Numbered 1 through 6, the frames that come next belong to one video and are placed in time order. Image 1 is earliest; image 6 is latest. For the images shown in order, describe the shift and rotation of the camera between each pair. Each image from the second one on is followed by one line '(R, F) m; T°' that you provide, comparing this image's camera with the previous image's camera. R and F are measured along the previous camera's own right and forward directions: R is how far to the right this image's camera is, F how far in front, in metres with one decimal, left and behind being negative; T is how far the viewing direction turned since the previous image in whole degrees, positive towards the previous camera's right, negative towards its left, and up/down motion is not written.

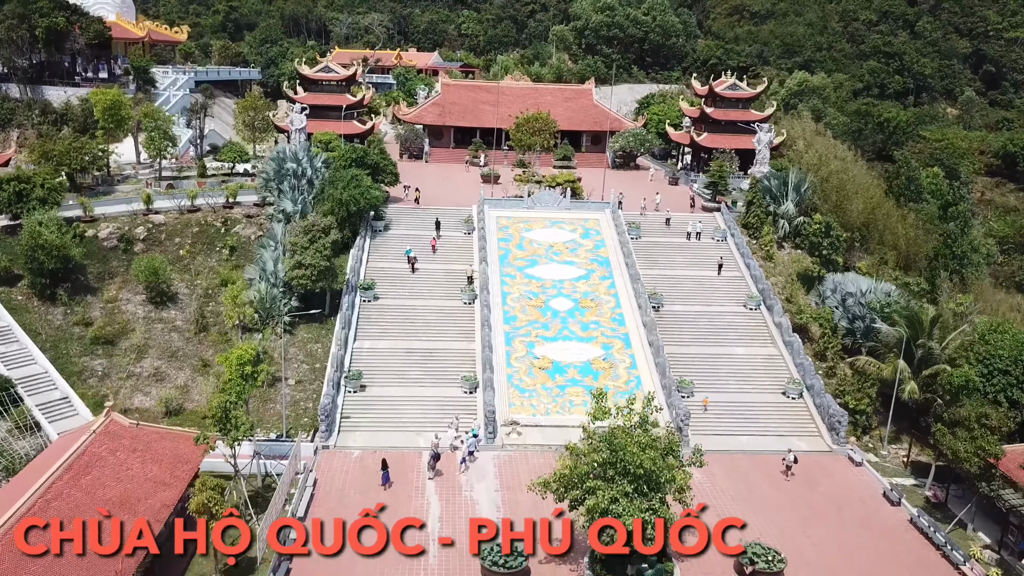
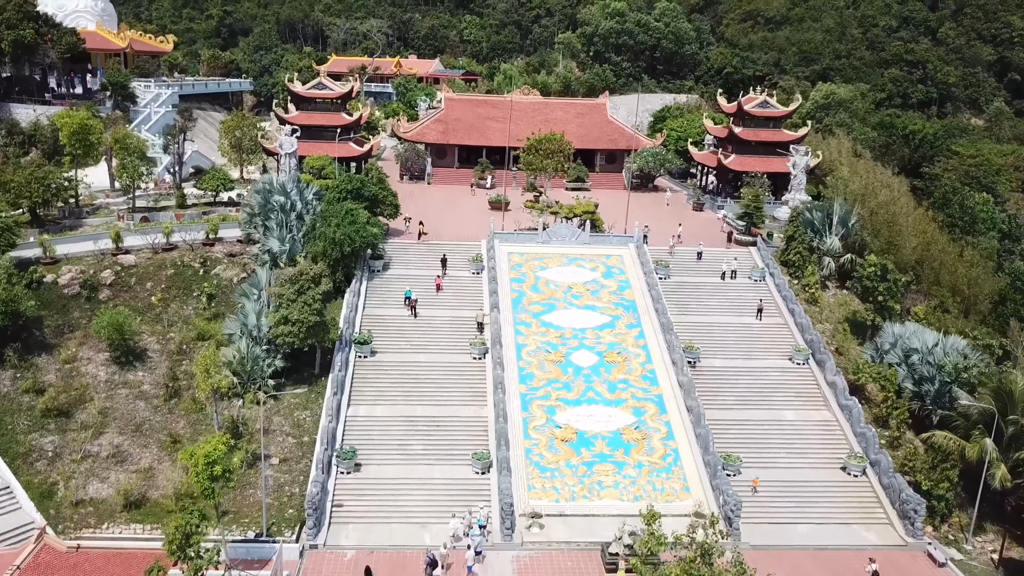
(-0.5, +3.5) m; 0°
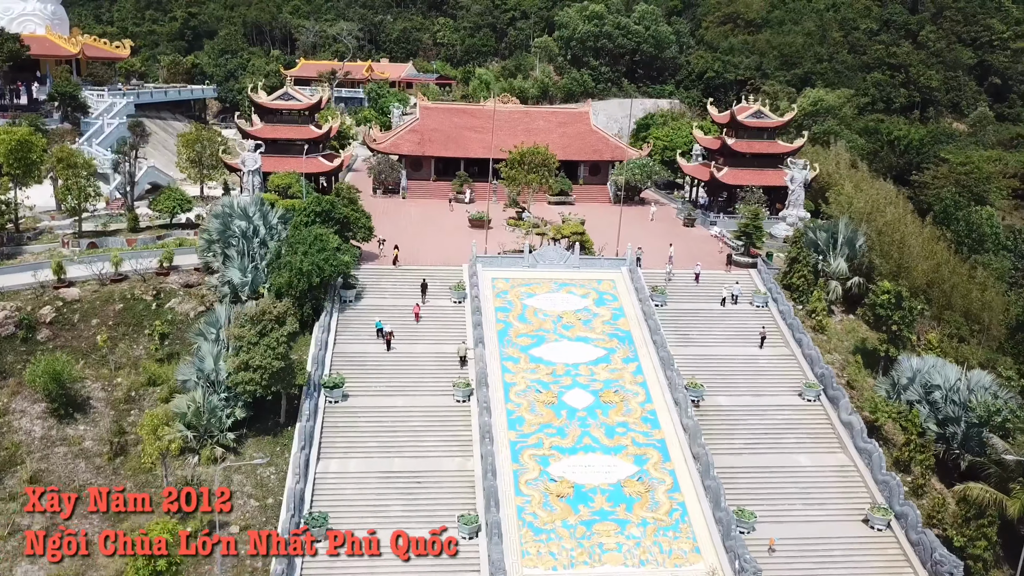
(-0.4, +2.3) m; +2°
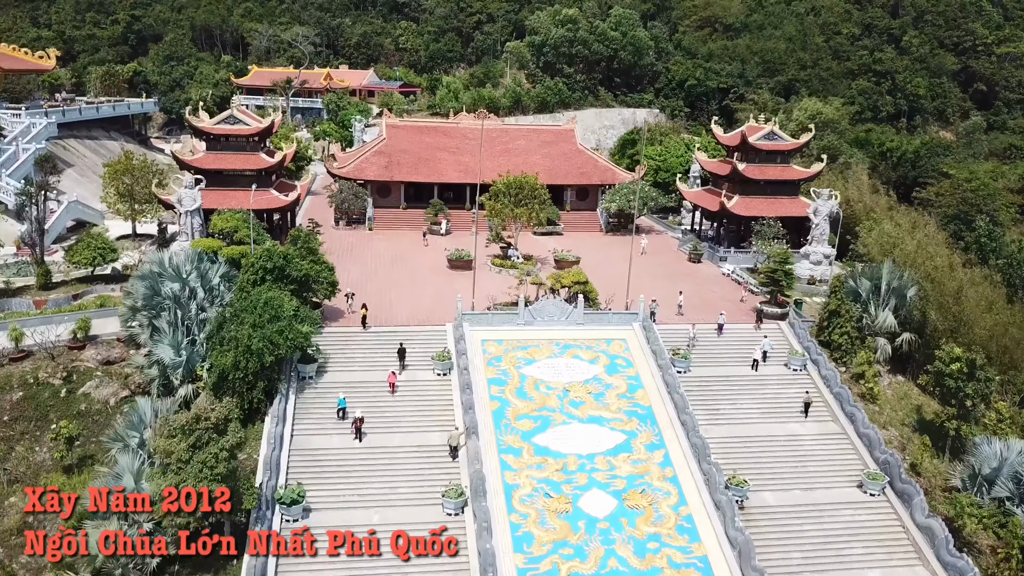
(-0.9, +4.7) m; +3°
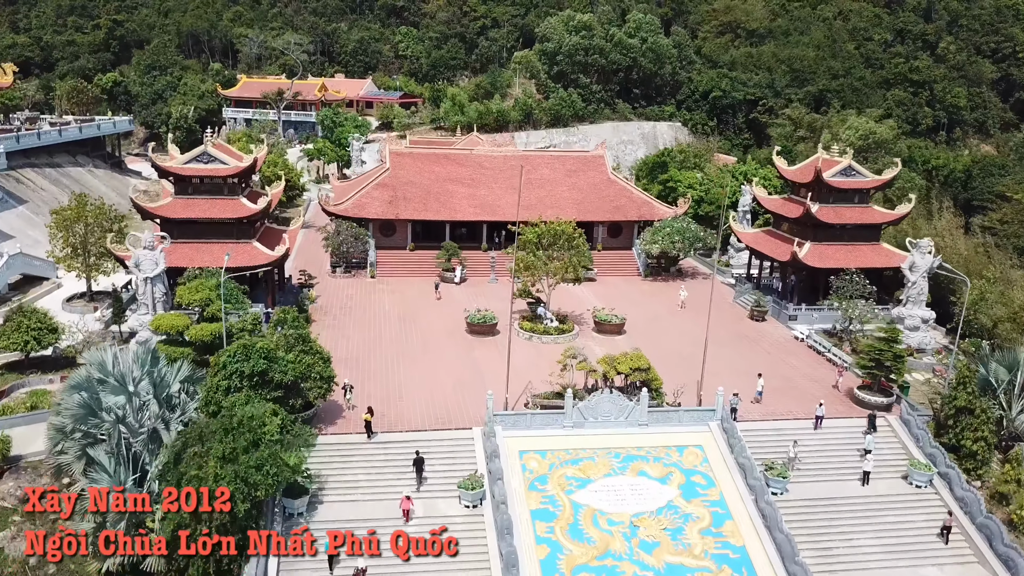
(-1.2, +5.3) m; 0°
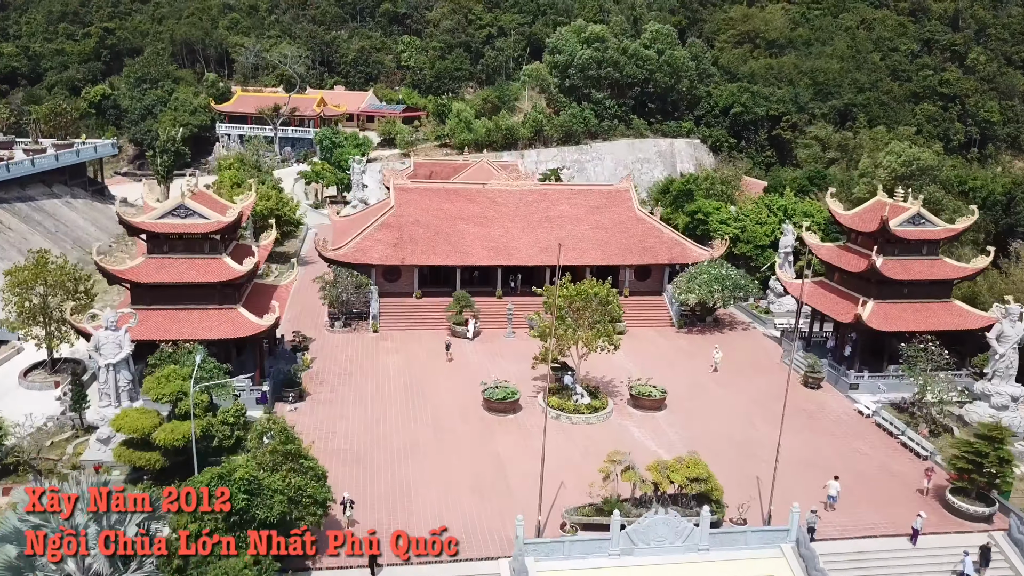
(-0.7, +3.4) m; 0°
